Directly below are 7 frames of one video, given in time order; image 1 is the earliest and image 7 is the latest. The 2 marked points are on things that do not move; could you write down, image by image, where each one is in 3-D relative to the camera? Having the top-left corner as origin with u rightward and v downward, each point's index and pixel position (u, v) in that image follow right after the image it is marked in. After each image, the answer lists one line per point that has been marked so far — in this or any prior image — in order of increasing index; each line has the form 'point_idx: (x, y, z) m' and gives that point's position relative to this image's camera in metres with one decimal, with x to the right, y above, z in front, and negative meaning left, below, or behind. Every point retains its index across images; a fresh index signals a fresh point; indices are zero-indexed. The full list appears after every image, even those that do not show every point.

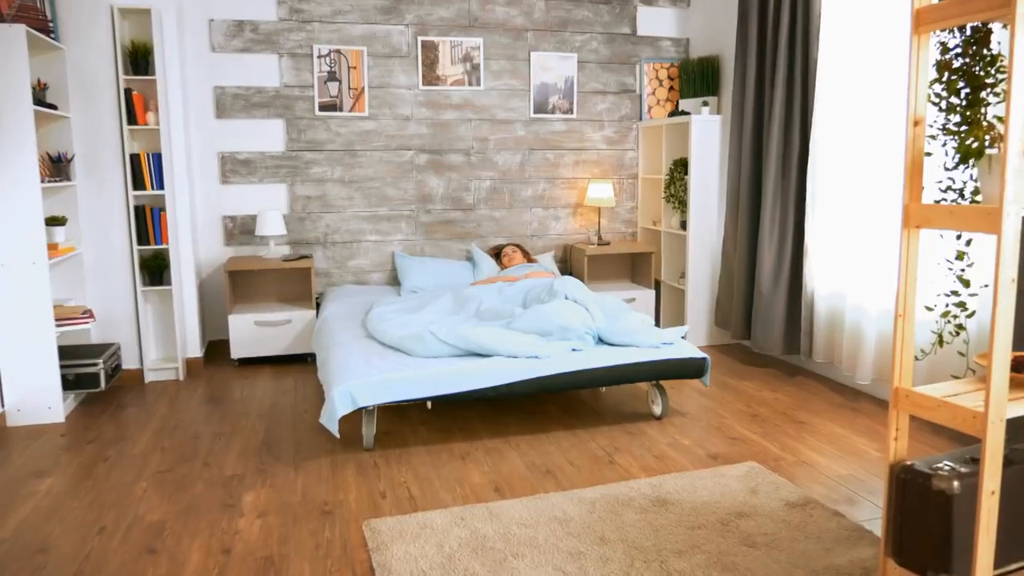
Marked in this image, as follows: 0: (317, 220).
0: (-1.3, +0.5, +4.9) m
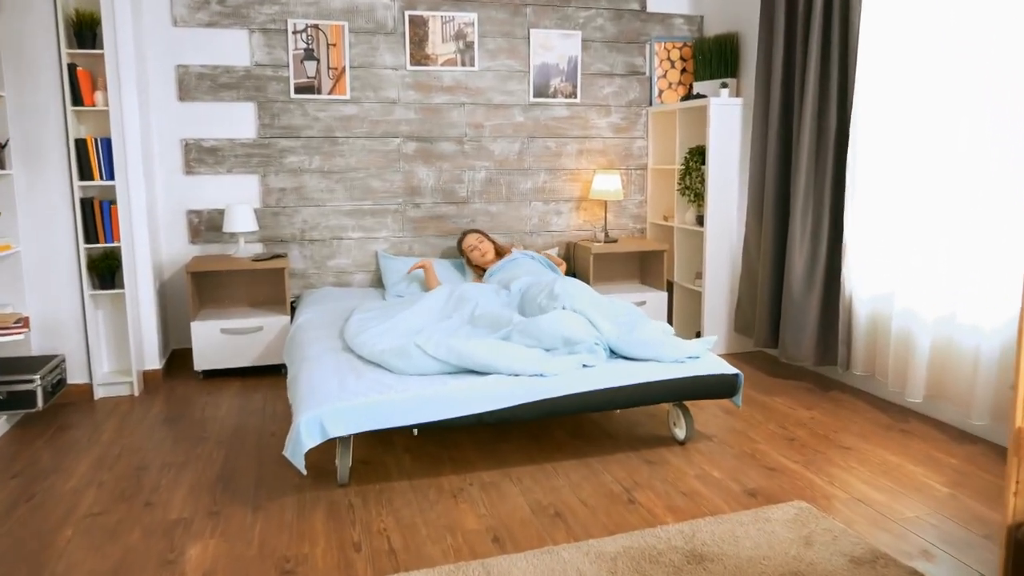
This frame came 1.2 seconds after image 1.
0: (-1.3, +0.4, +4.4) m
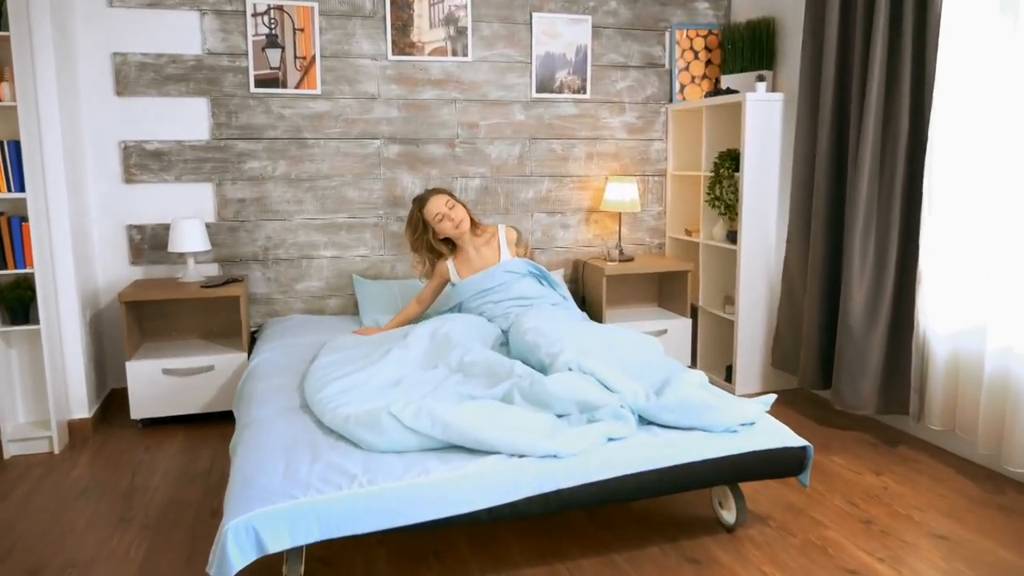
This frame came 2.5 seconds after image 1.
0: (-1.3, +0.3, +3.8) m
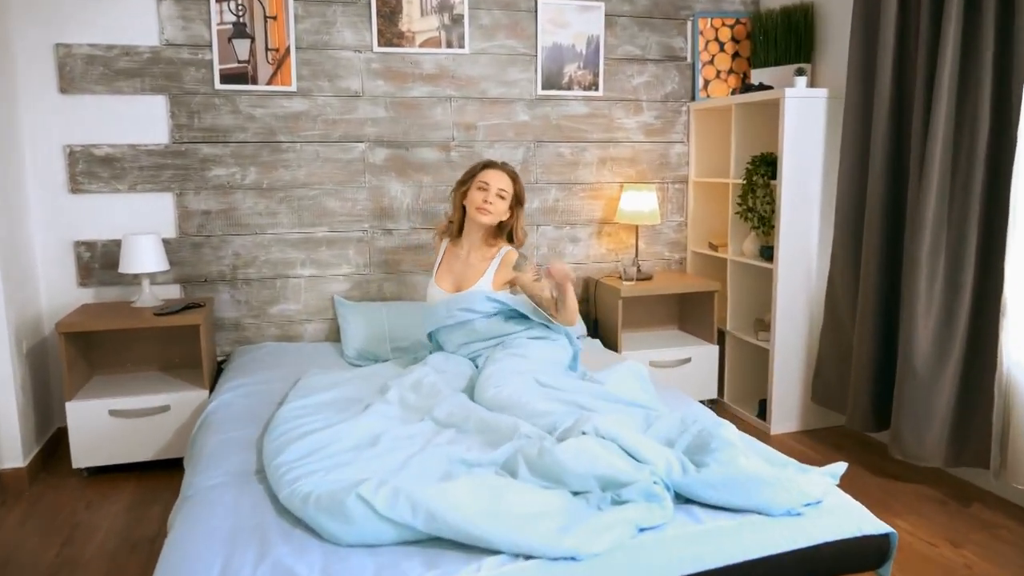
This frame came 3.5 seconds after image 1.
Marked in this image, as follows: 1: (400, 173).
0: (-1.3, +0.2, +3.3) m
1: (-0.5, +0.5, +3.4) m
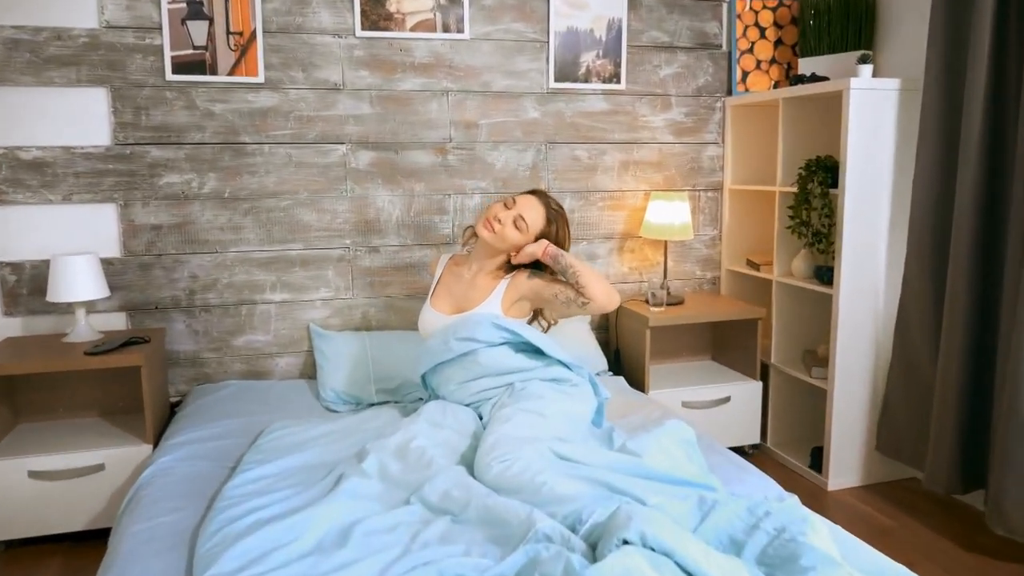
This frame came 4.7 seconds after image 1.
0: (-1.3, +0.1, +2.8) m
1: (-0.5, +0.4, +2.9) m
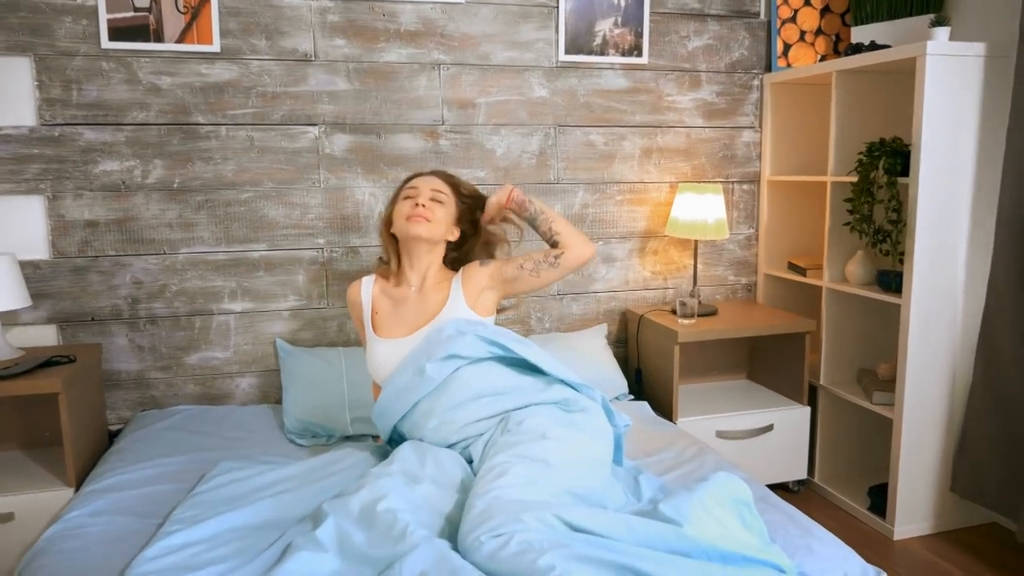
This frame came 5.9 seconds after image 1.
0: (-1.3, +0.1, +2.3) m
1: (-0.5, +0.4, +2.5) m
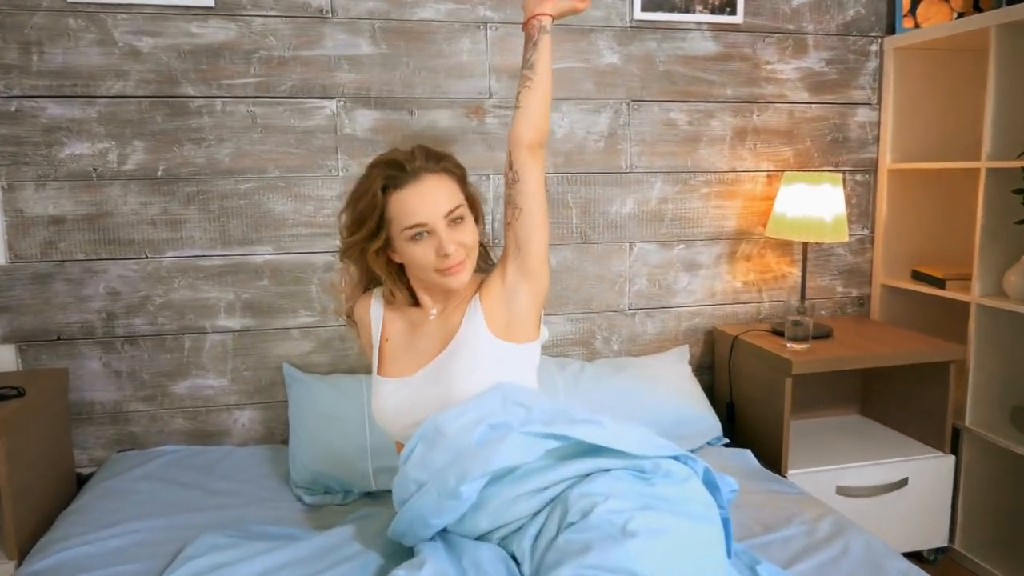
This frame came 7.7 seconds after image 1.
0: (-1.1, 0.0, +1.9) m
1: (-0.3, +0.4, +2.0) m
